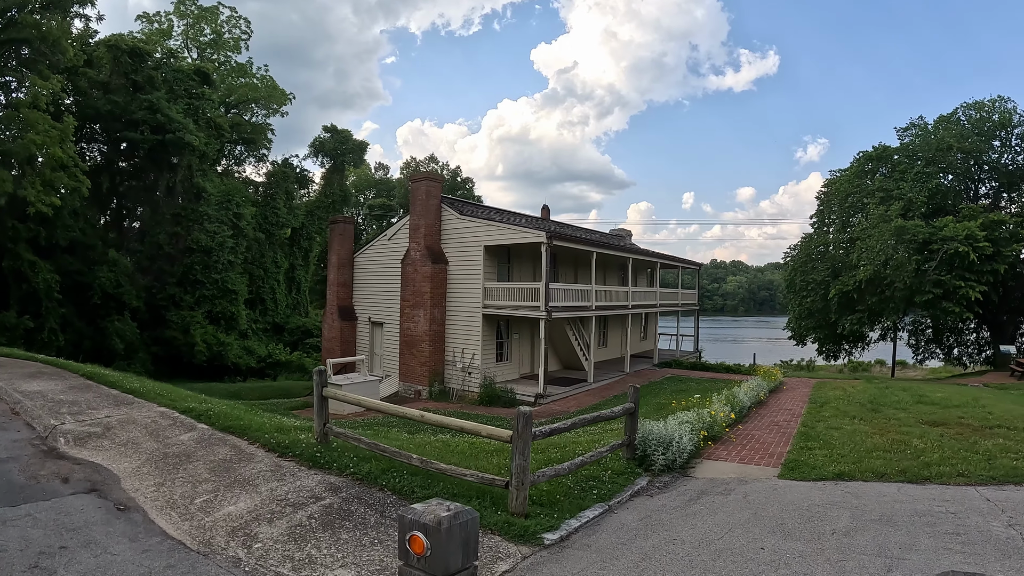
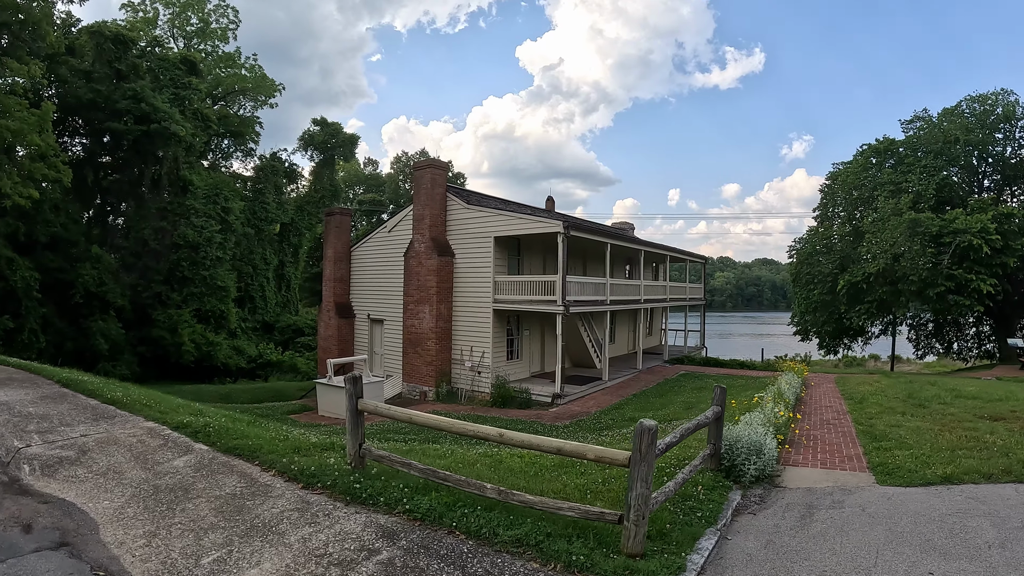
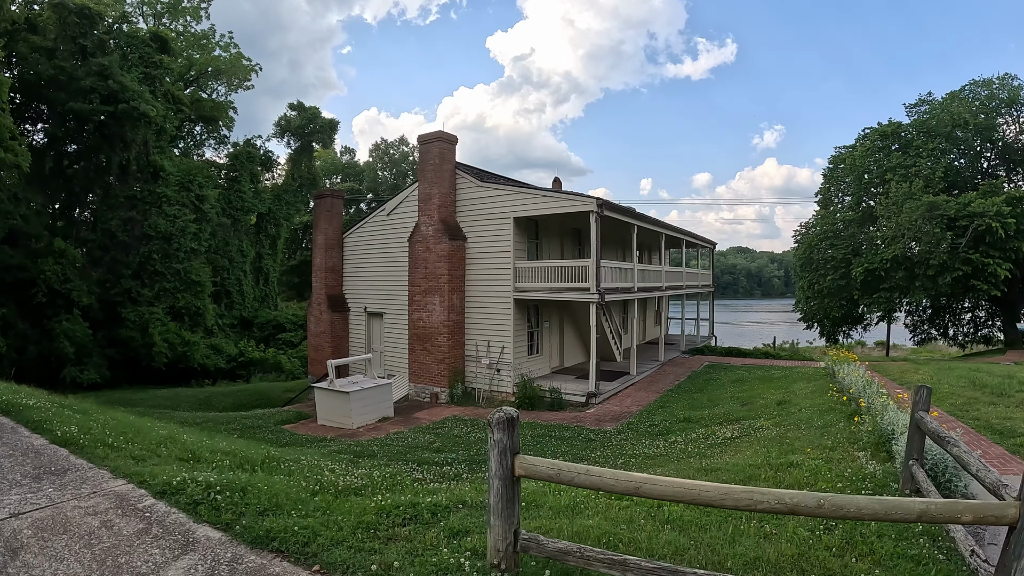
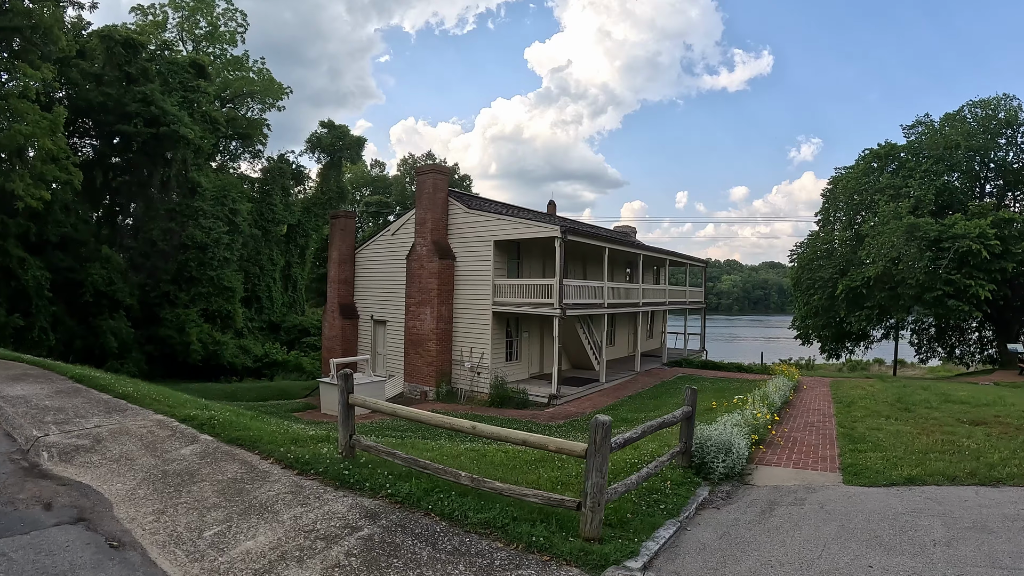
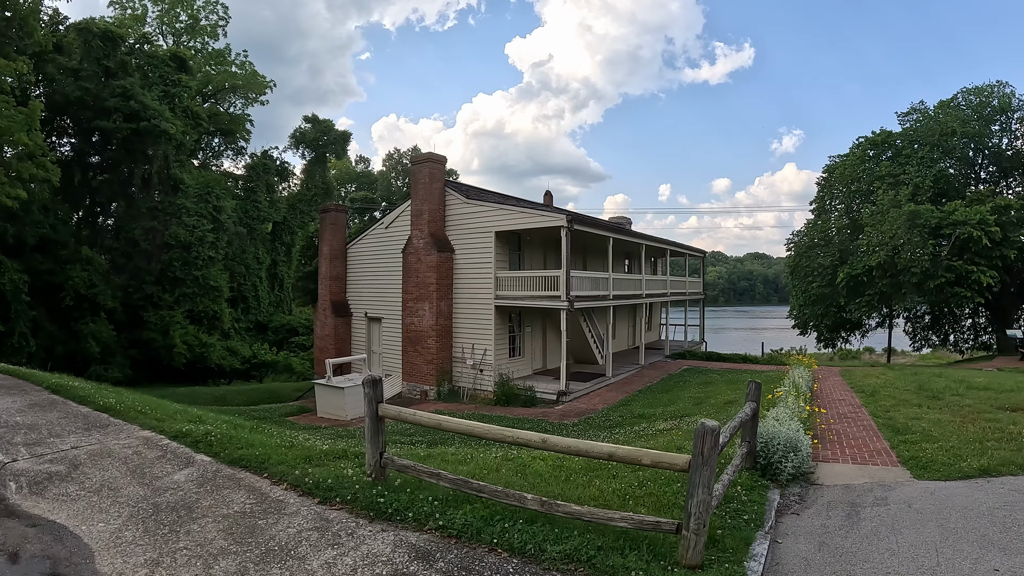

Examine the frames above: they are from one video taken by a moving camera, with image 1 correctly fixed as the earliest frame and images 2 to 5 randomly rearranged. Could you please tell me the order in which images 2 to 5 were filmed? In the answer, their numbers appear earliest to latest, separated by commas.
4, 2, 5, 3
